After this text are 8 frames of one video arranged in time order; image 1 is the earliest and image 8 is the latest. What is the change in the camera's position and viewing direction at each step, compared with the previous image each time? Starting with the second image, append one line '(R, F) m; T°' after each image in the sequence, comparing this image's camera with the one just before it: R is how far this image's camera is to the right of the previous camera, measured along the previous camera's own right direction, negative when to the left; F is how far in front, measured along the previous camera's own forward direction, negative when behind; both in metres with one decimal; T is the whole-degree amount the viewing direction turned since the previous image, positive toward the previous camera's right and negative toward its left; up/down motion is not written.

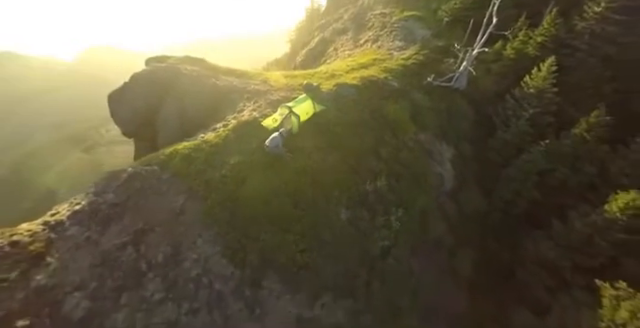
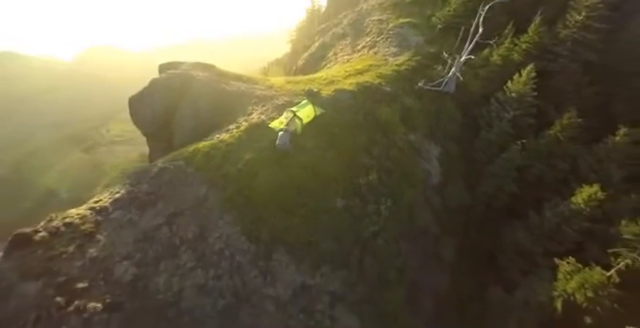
(0.0, -0.8) m; 0°
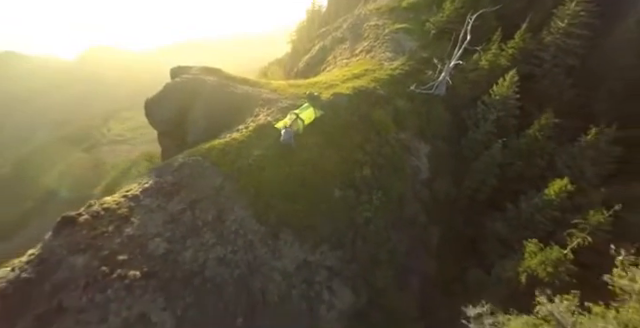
(0.0, -0.8) m; 0°
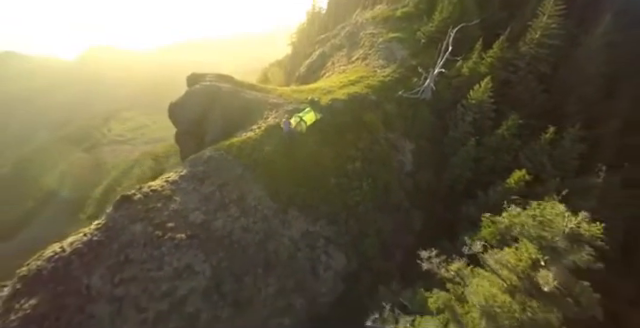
(0.0, -1.6) m; 0°
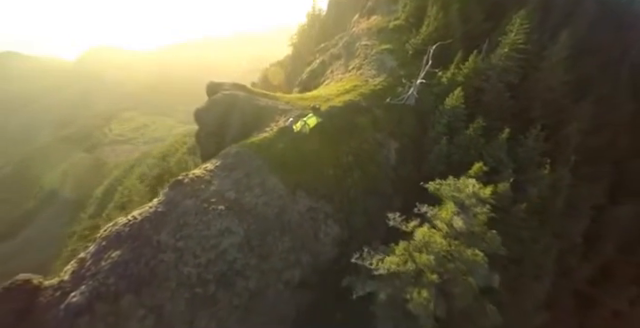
(0.0, -2.4) m; 0°
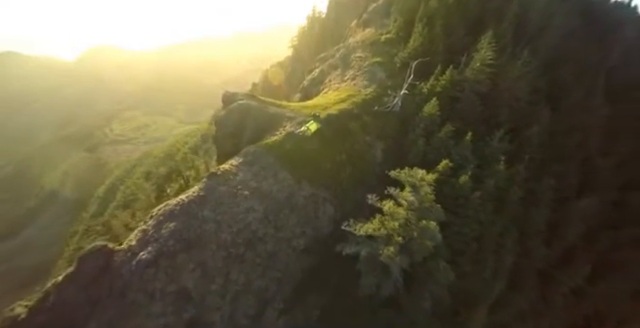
(0.0, -3.0) m; 0°
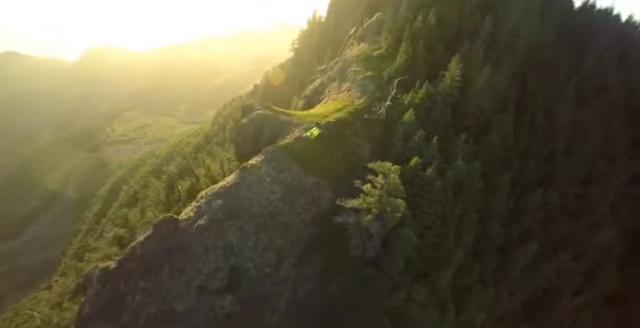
(-0.1, -4.7) m; 0°
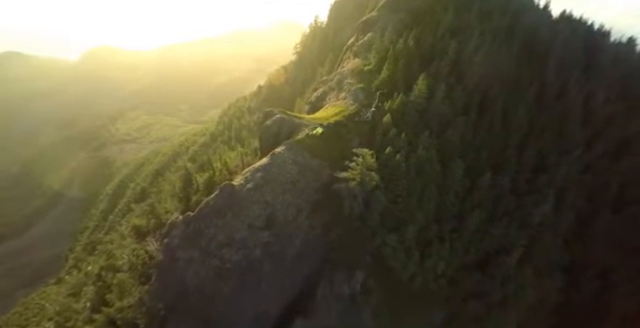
(-0.2, -8.8) m; 0°
